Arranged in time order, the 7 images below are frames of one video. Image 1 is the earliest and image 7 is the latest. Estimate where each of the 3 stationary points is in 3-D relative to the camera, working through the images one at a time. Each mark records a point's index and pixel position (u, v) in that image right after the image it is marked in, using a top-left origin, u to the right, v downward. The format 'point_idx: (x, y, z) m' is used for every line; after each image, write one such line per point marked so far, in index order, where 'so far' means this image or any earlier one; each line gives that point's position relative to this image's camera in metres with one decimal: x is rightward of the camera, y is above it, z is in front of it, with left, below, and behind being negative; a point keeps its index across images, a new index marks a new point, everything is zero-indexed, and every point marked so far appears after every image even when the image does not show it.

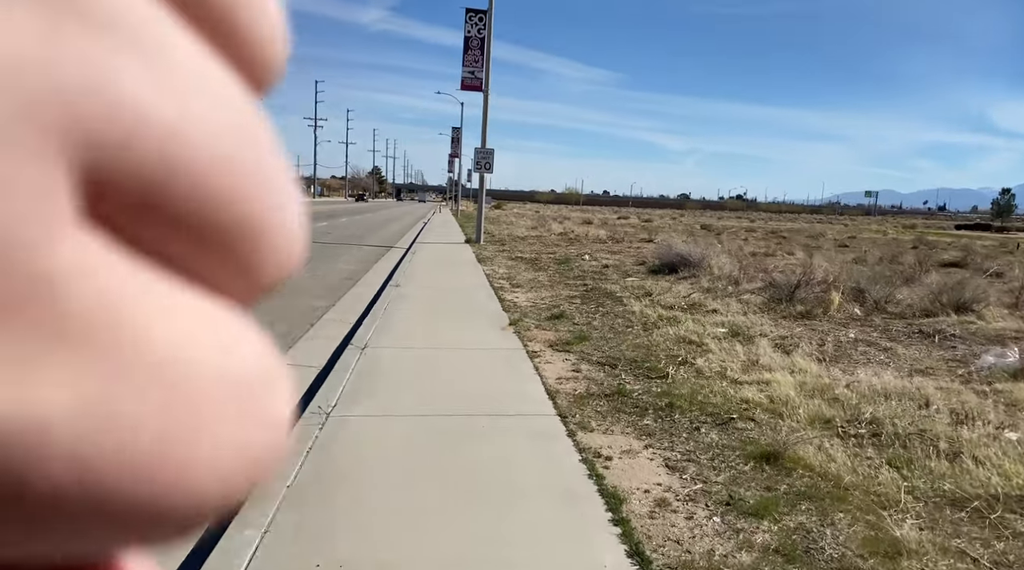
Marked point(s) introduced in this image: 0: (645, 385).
0: (+1.1, -0.9, +6.2) m
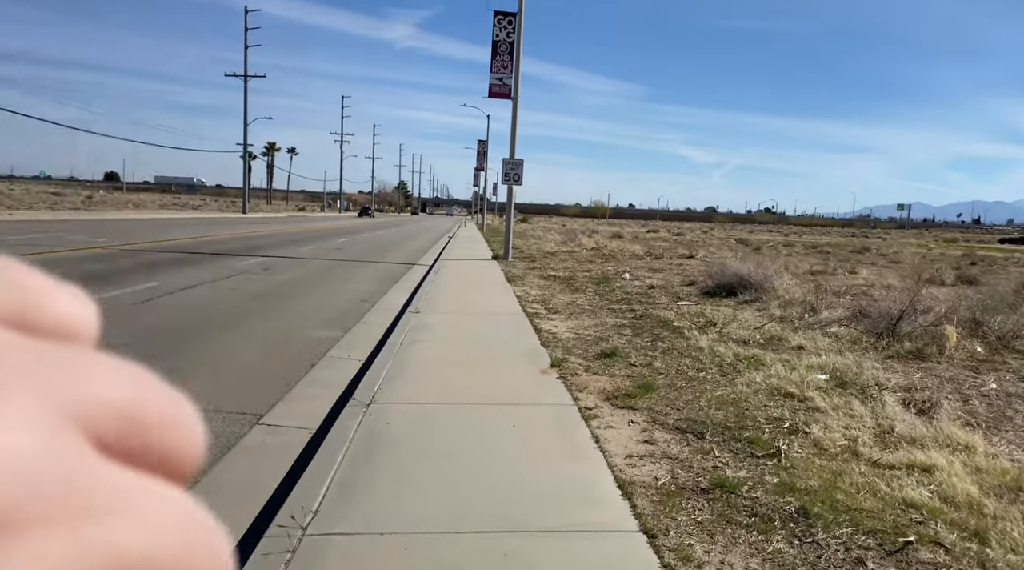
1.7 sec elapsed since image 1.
0: (+1.5, -1.1, +4.5) m
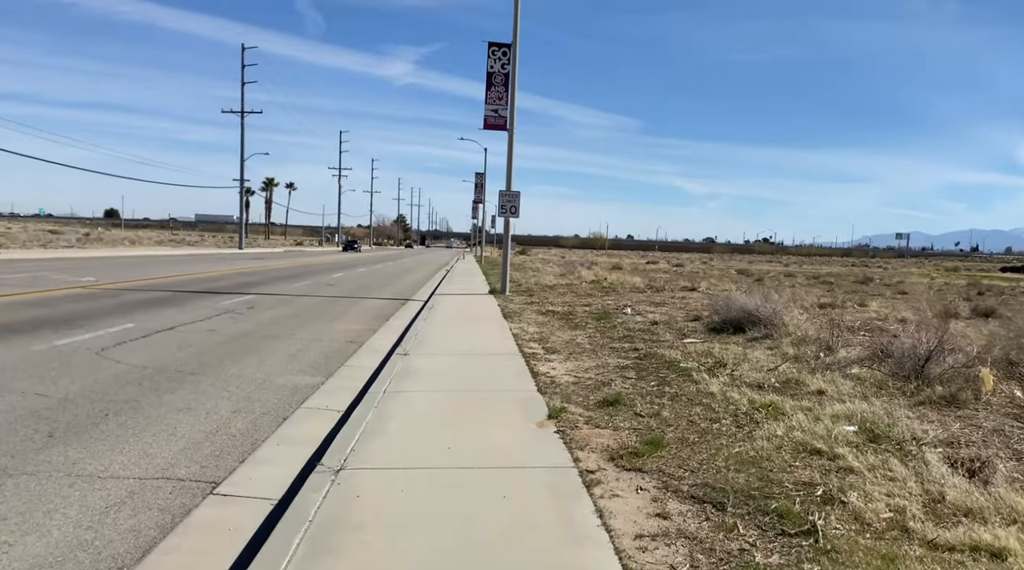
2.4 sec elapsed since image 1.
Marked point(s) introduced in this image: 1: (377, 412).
0: (+1.4, -1.4, +3.7) m
1: (-1.3, -1.2, +7.0) m
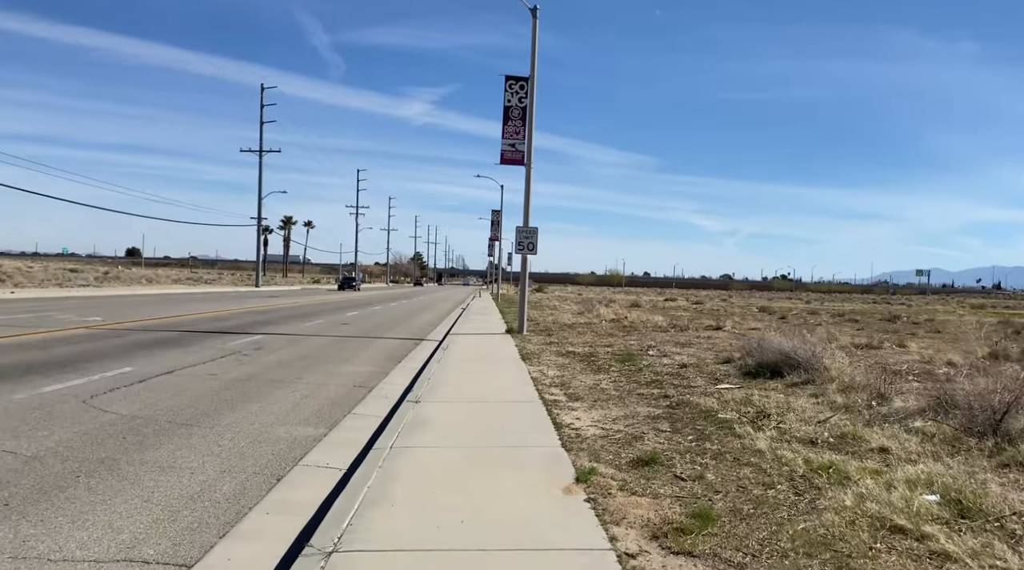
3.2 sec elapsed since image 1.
0: (+1.5, -1.6, +2.9) m
1: (-1.1, -1.6, +6.2) m
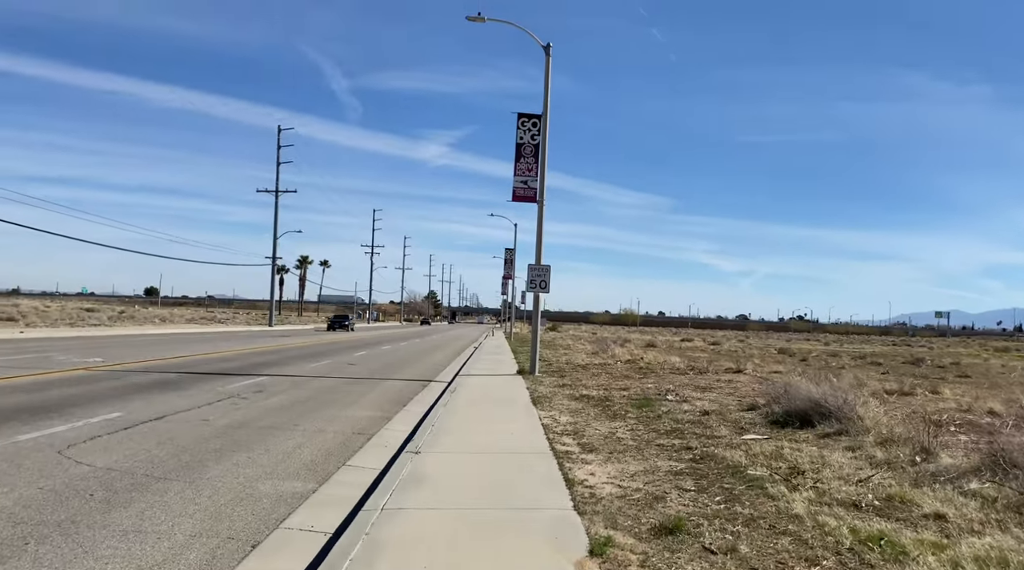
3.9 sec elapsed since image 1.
0: (+1.5, -1.7, +2.1) m
1: (-1.1, -1.9, +5.5) m
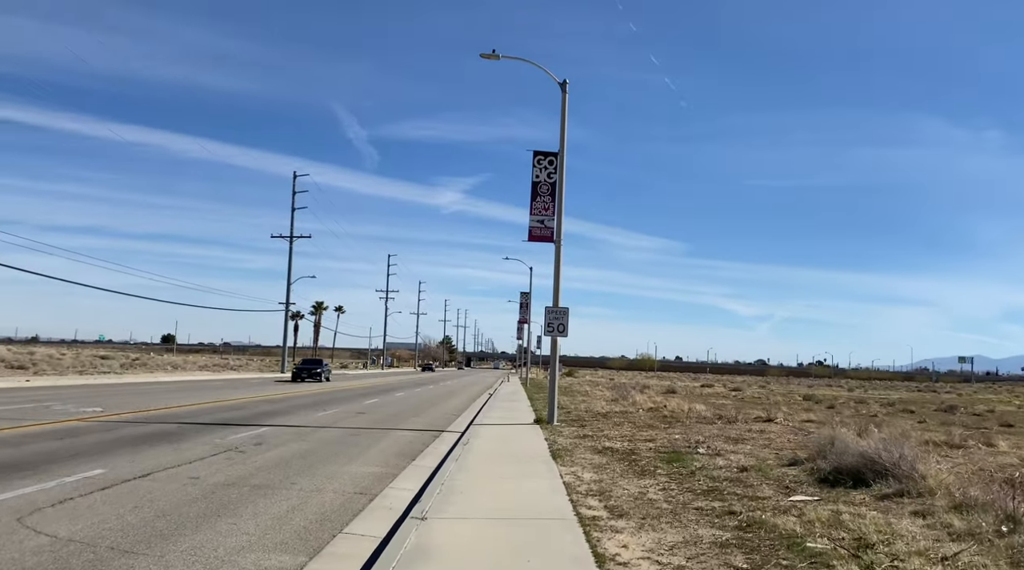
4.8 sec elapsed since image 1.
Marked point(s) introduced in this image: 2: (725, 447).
0: (+1.6, -1.8, +1.0) m
1: (-0.9, -2.2, +4.4) m
2: (+4.2, -3.2, +14.5) m
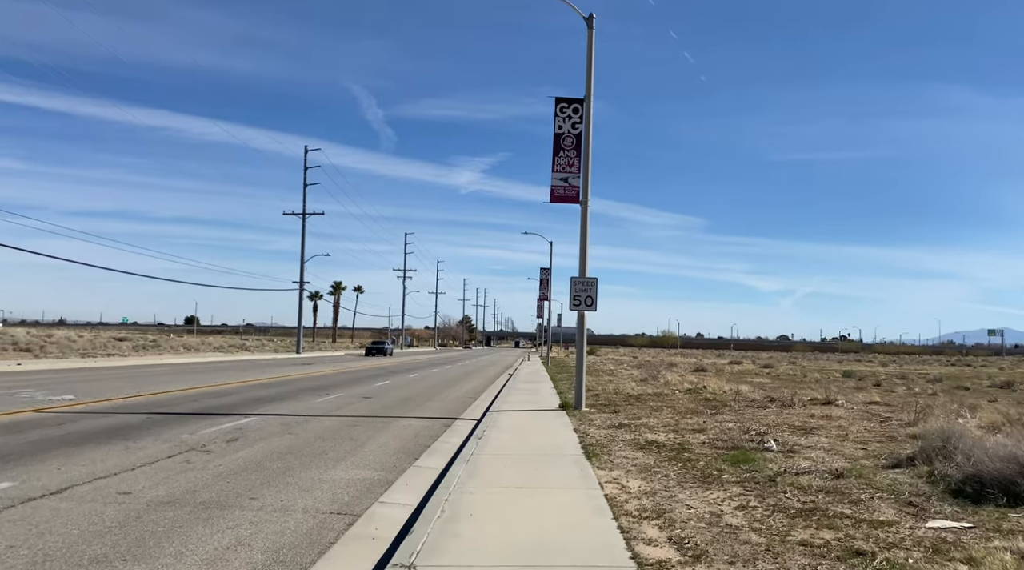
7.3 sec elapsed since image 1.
0: (+1.6, -1.5, -1.6) m
1: (-0.8, -1.8, +1.9) m
2: (+4.6, -2.5, +11.9) m
